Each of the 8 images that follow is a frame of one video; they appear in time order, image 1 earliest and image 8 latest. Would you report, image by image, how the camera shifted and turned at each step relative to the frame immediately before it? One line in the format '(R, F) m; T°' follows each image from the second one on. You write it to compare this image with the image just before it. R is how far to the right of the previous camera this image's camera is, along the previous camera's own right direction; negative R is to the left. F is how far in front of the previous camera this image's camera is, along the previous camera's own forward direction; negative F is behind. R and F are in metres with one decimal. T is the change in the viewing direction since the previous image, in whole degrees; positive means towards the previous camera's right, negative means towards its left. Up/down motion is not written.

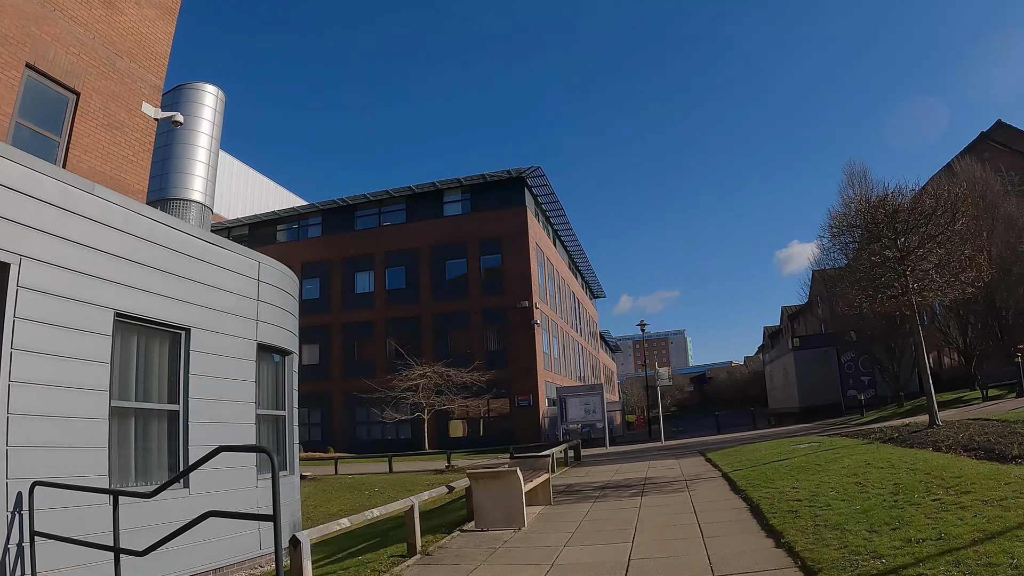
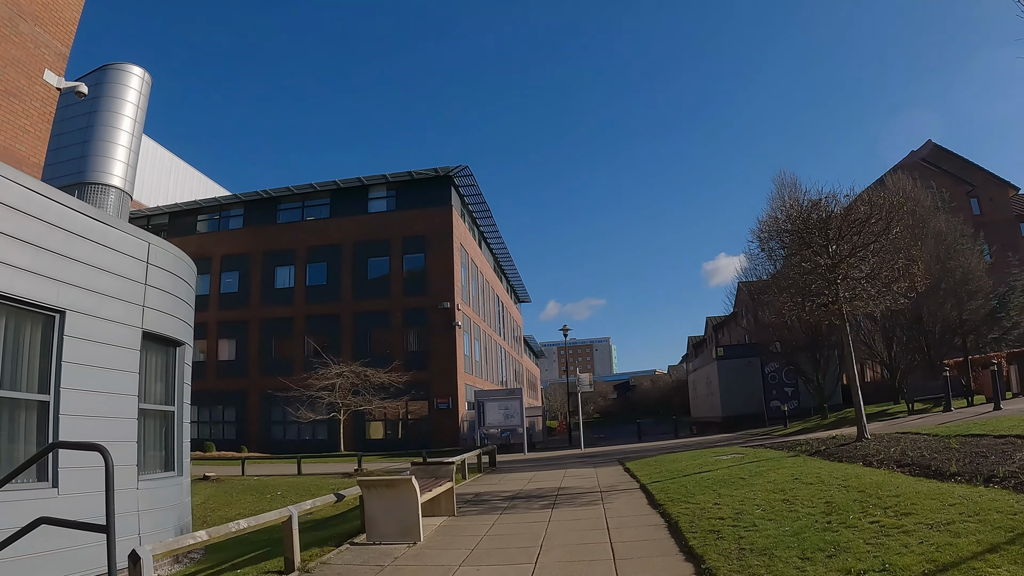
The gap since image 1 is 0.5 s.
(+0.4, +1.2) m; +6°
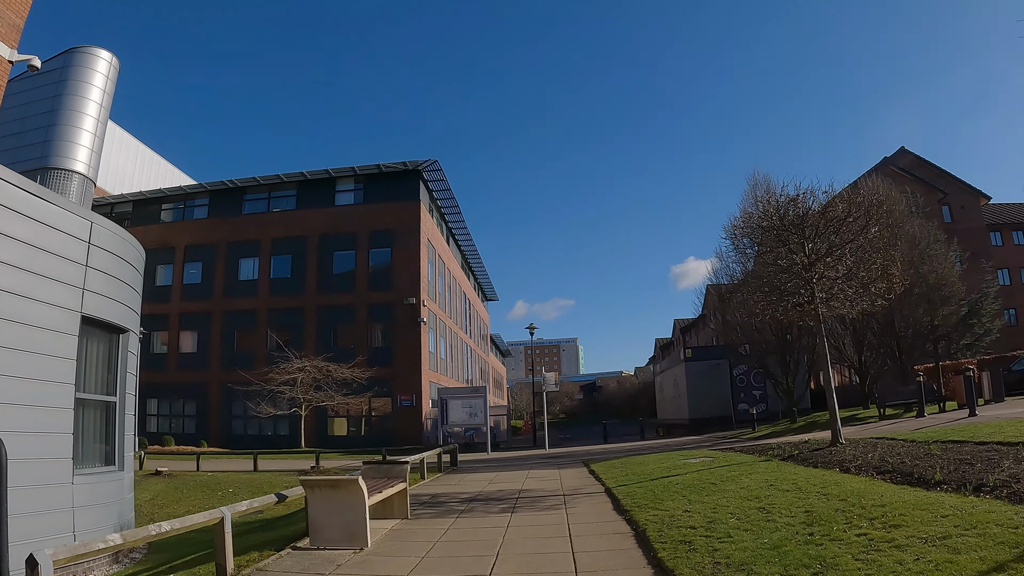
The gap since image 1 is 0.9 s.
(+0.1, +0.7) m; +3°
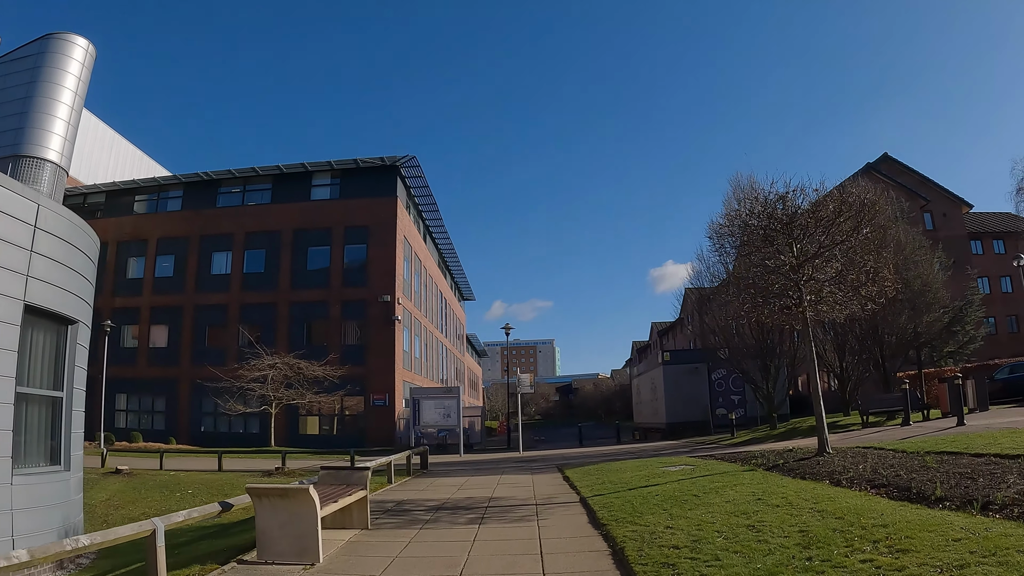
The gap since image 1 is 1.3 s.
(+0.1, +0.7) m; +2°
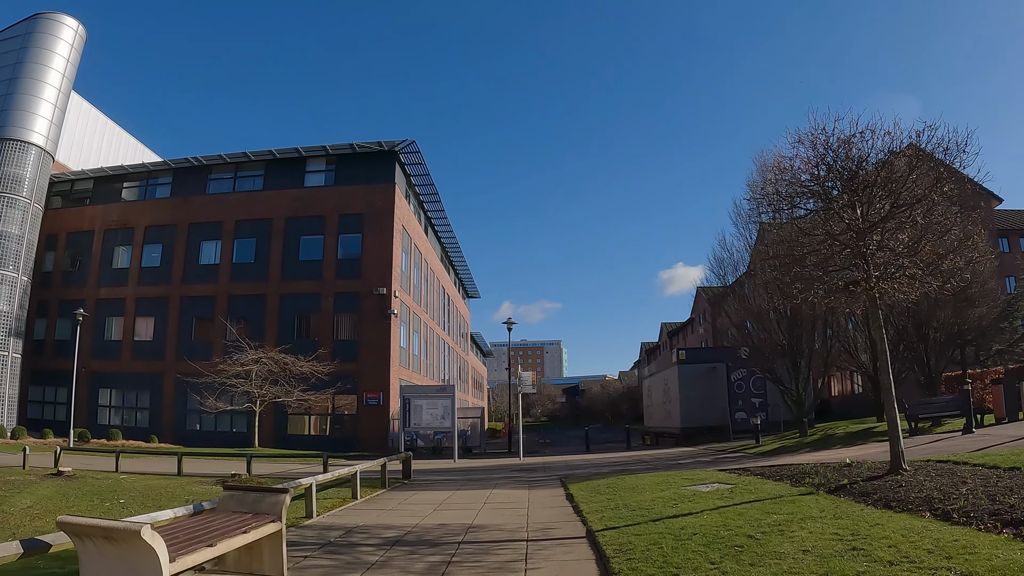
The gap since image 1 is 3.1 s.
(+0.3, +2.6) m; -1°
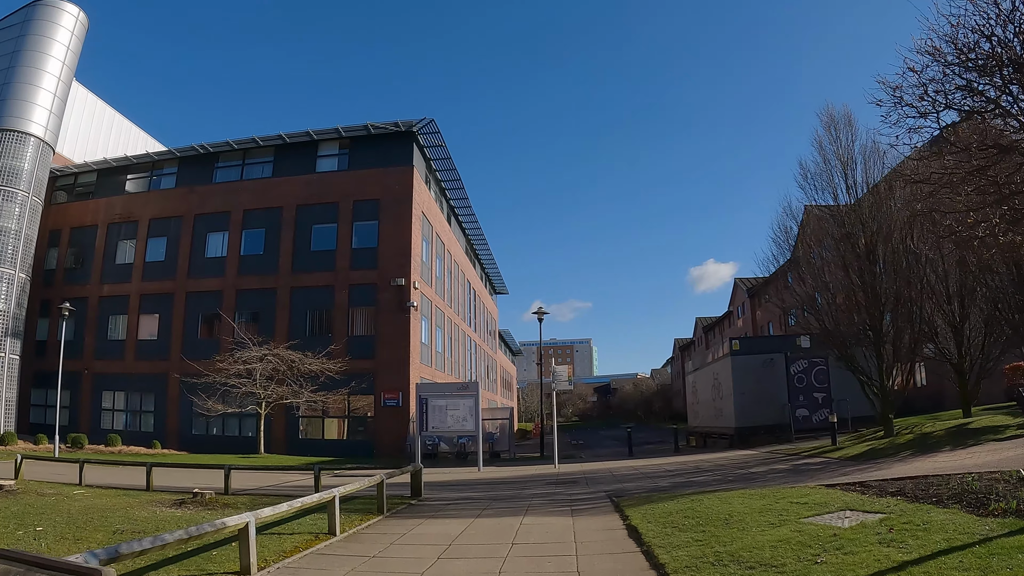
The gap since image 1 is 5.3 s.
(-0.1, +3.3) m; -2°
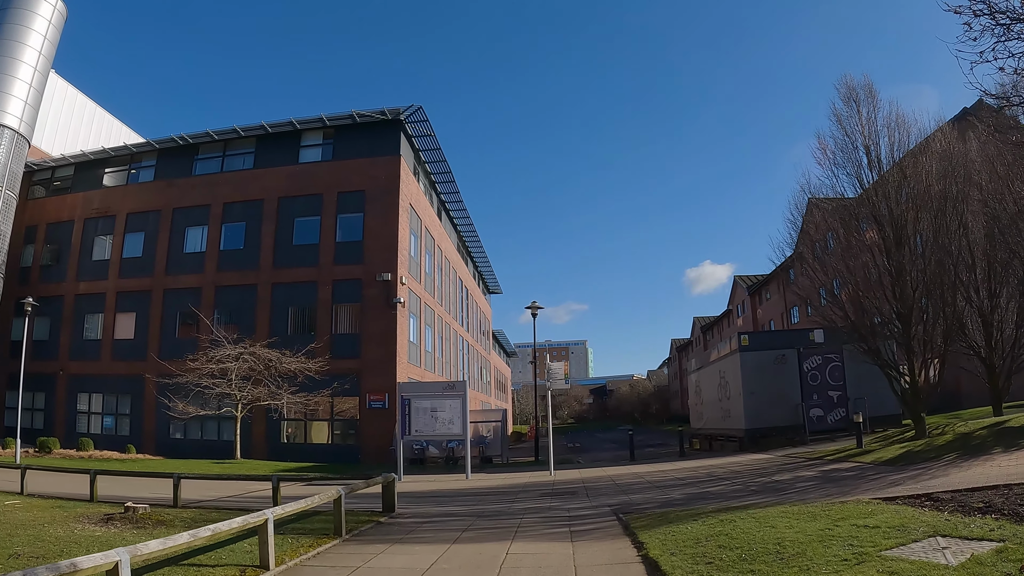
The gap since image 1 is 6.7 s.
(+0.1, +1.8) m; 0°
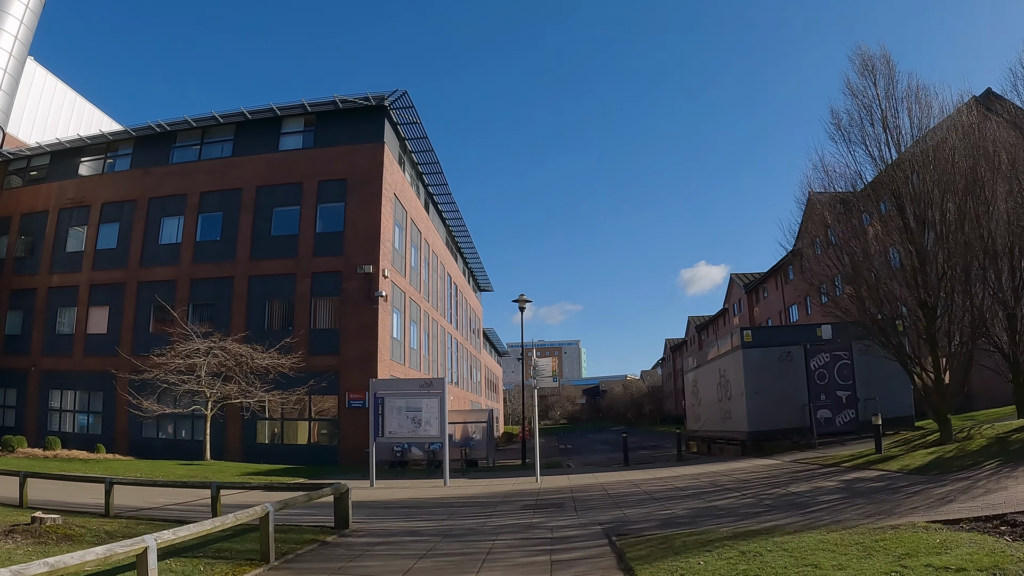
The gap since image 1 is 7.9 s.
(+0.3, +1.6) m; 0°
